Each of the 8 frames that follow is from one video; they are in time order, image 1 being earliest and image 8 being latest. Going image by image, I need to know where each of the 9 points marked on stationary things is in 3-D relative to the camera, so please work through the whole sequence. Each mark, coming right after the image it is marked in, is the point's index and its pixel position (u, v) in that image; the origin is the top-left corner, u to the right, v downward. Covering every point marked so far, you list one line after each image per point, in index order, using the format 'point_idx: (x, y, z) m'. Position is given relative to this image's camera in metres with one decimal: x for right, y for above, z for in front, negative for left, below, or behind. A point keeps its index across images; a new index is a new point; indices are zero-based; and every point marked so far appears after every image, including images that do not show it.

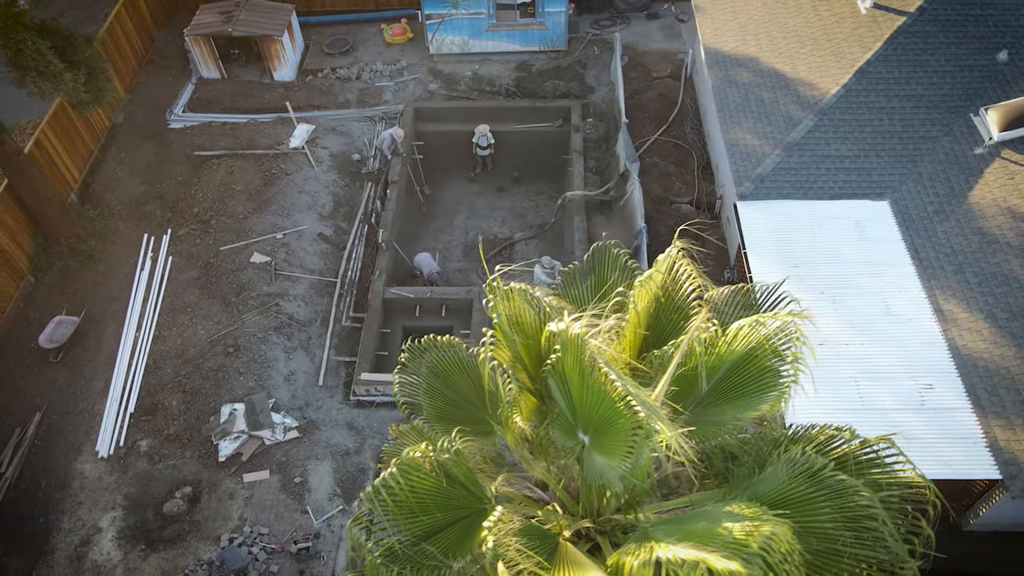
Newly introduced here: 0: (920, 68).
0: (+7.2, +3.9, +11.7) m
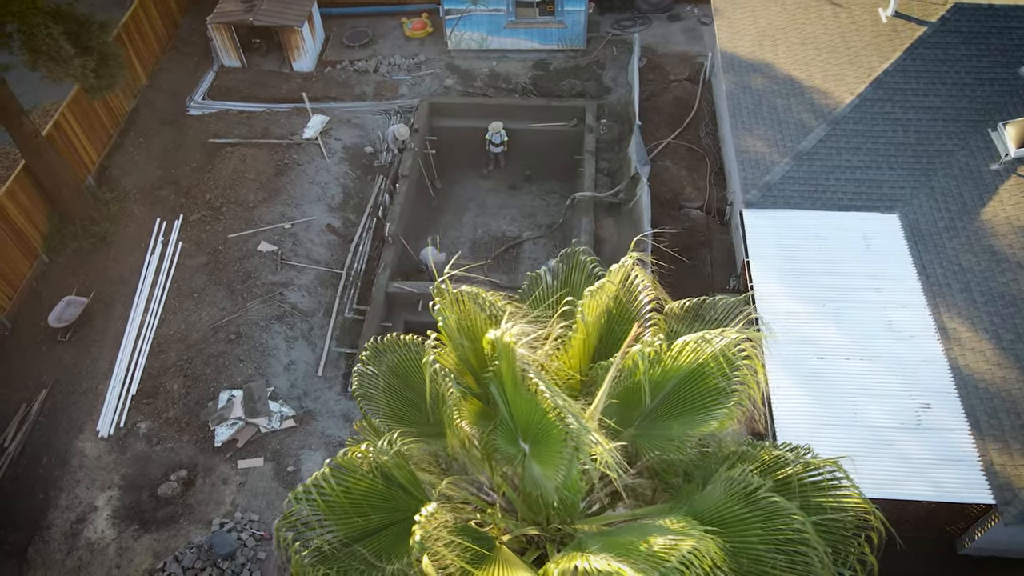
0: (+7.4, +3.6, +11.5) m
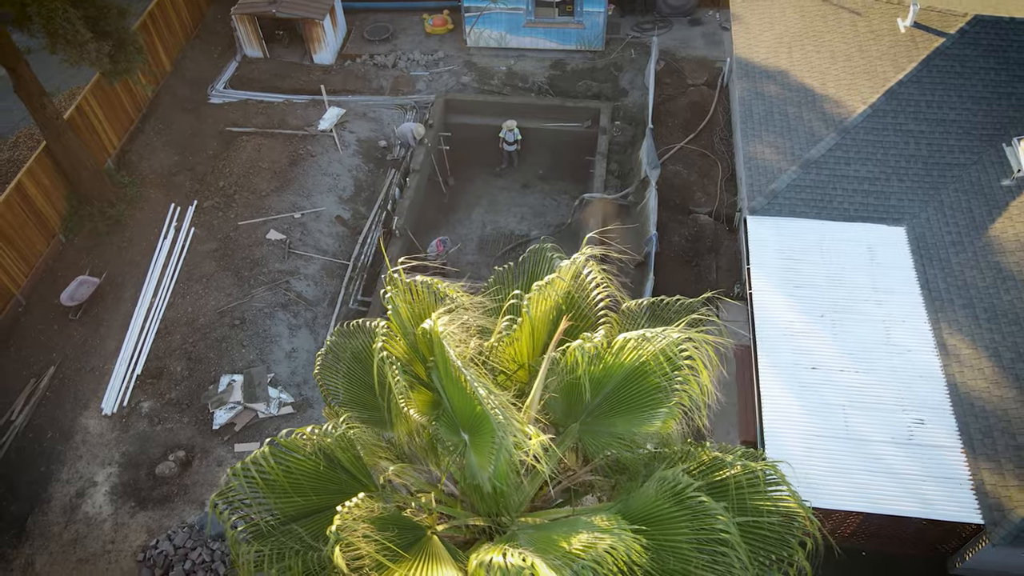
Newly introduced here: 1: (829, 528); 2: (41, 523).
0: (+7.5, +3.3, +11.3) m
1: (+4.3, -3.3, +9.1) m
2: (-7.7, -3.8, +10.9) m
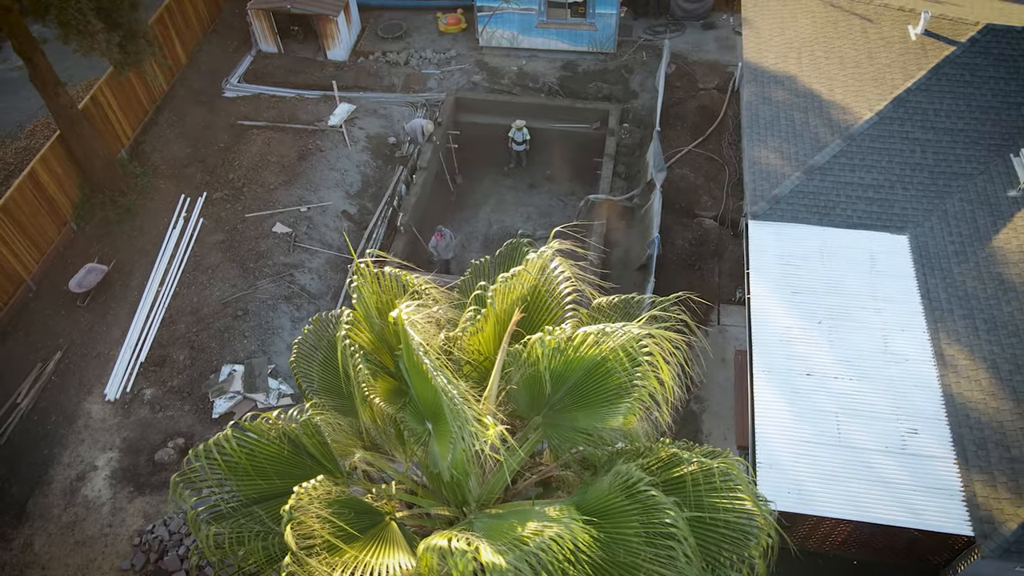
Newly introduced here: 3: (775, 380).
0: (+7.6, +3.1, +11.2) m
1: (+4.2, -3.4, +9.0) m
2: (-7.8, -3.6, +11.0) m
3: (+3.6, -1.2, +9.0) m
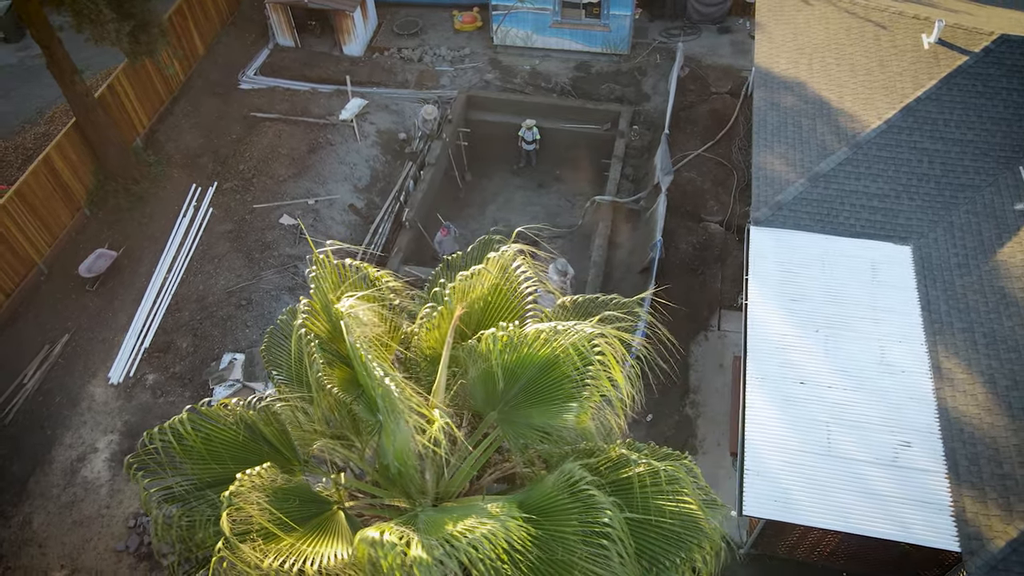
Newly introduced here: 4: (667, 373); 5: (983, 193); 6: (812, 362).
0: (+7.7, +2.9, +11.0) m
1: (+4.0, -3.5, +9.0) m
2: (-8.0, -3.3, +11.3) m
3: (+3.5, -1.3, +9.0) m
4: (+2.8, -1.5, +12.2) m
5: (+7.4, +1.5, +10.4) m
6: (+4.1, -1.0, +9.1) m
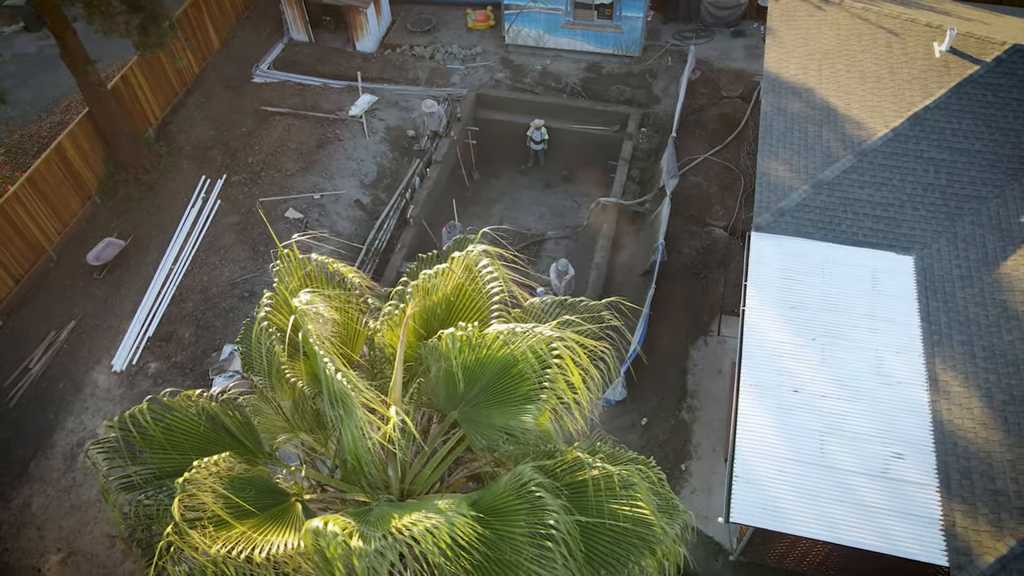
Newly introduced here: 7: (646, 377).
0: (+7.7, +2.7, +10.9) m
1: (+3.8, -3.6, +8.9) m
2: (-8.1, -3.1, +11.4) m
3: (+3.4, -1.4, +8.9) m
4: (+2.8, -1.6, +12.2) m
5: (+7.4, +1.3, +10.3) m
6: (+4.0, -1.1, +9.1) m
7: (+2.4, -1.6, +12.2) m
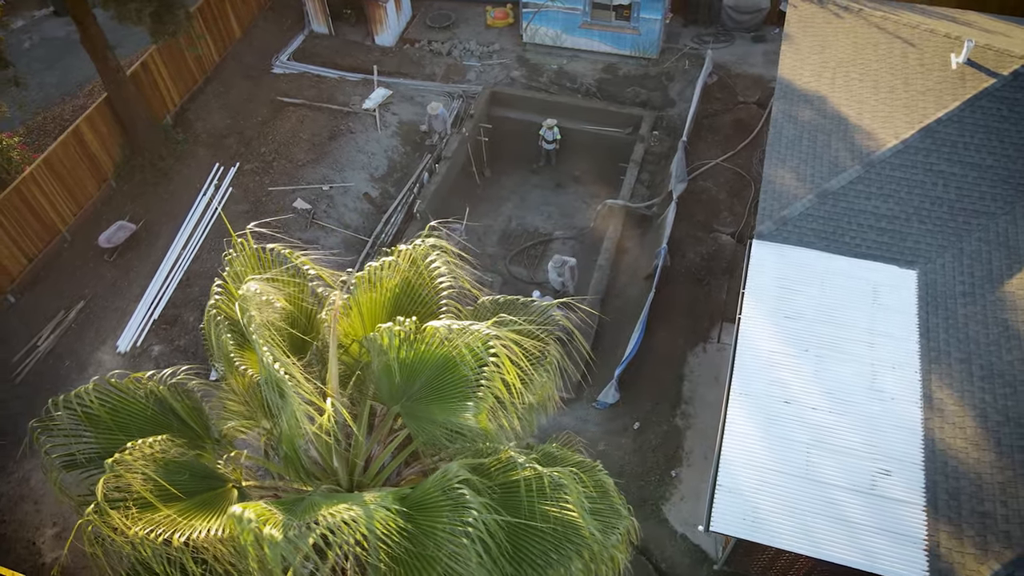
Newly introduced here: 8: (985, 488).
0: (+7.7, +2.4, +10.6) m
1: (+3.6, -3.7, +8.8) m
2: (-8.2, -2.7, +11.7) m
3: (+3.2, -1.5, +8.8) m
4: (+2.7, -1.7, +12.1) m
5: (+7.3, +1.0, +10.1) m
6: (+3.9, -1.3, +9.0) m
7: (+2.4, -1.7, +12.1) m
8: (+5.5, -2.3, +7.8) m
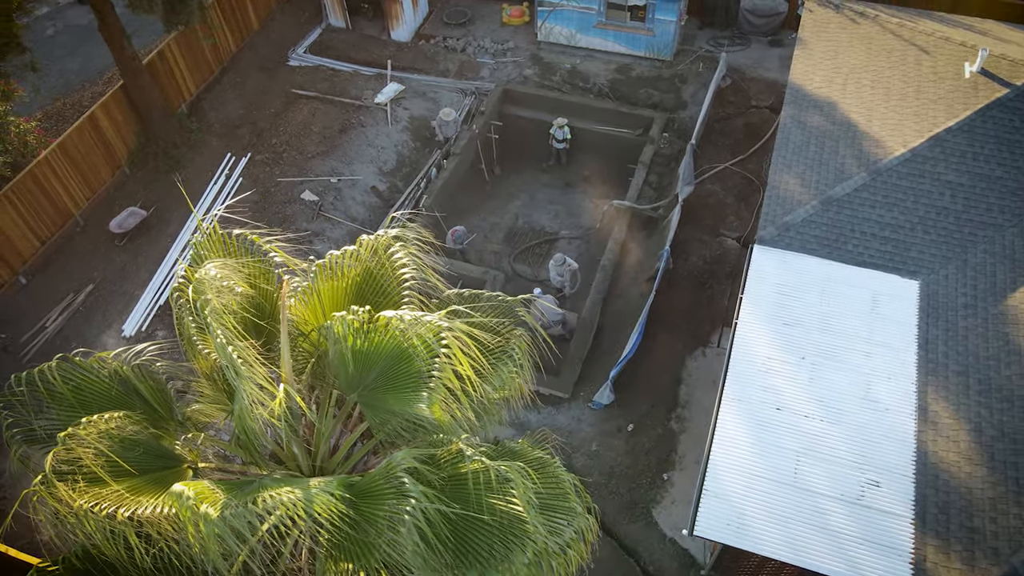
0: (+7.8, +2.2, +10.5) m
1: (+3.4, -3.8, +8.8) m
2: (-8.3, -2.4, +11.9) m
3: (+3.0, -1.6, +8.8) m
4: (+2.6, -1.7, +12.0) m
5: (+7.3, +0.8, +9.9) m
6: (+3.7, -1.4, +8.9) m
7: (+2.3, -1.7, +12.1) m
8: (+5.4, -2.5, +7.6) m
